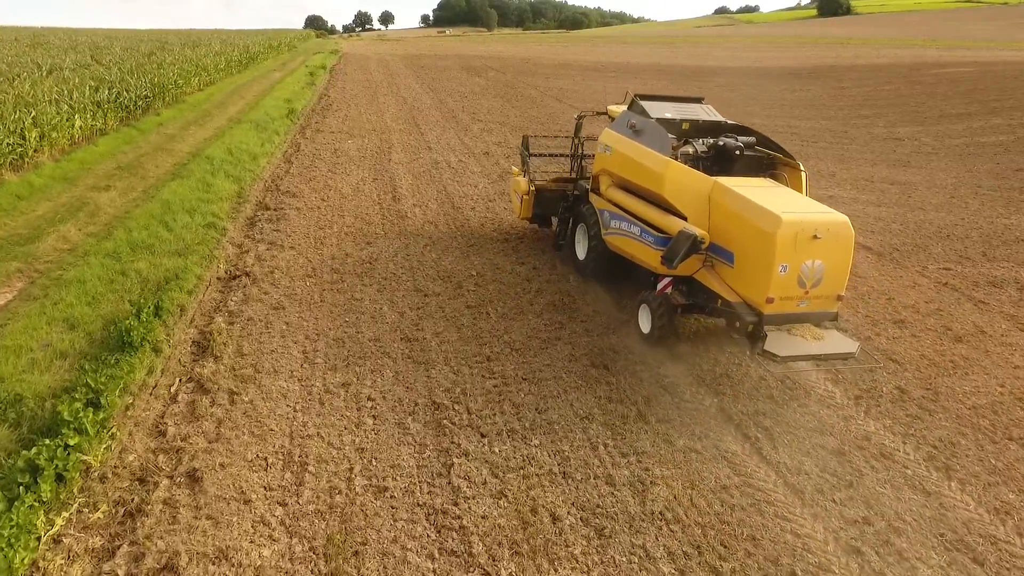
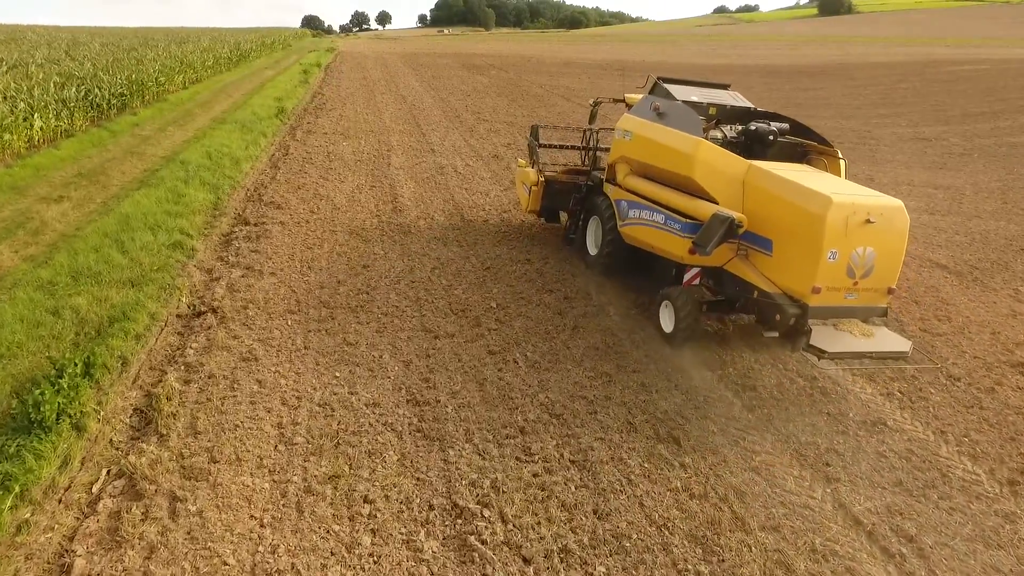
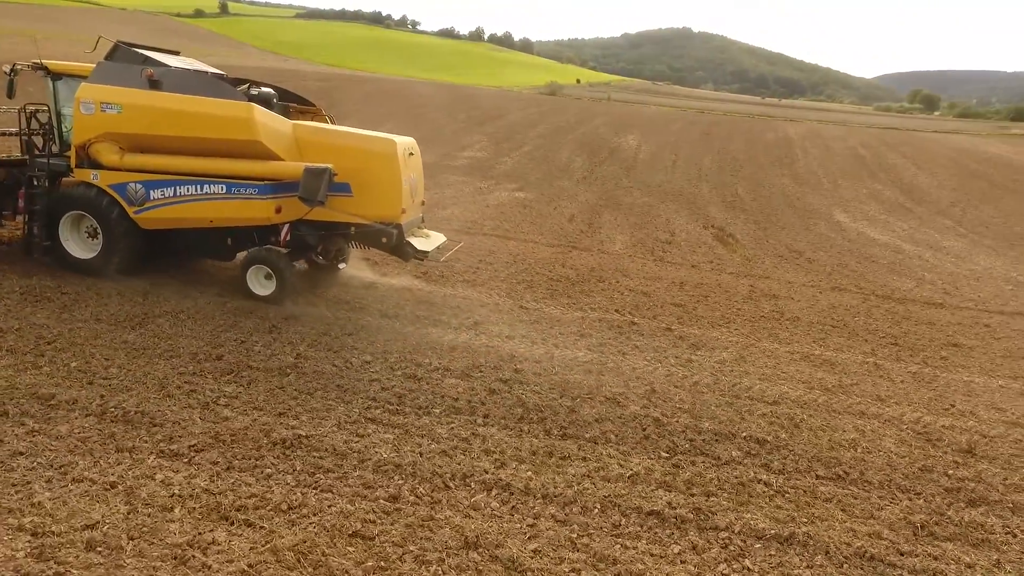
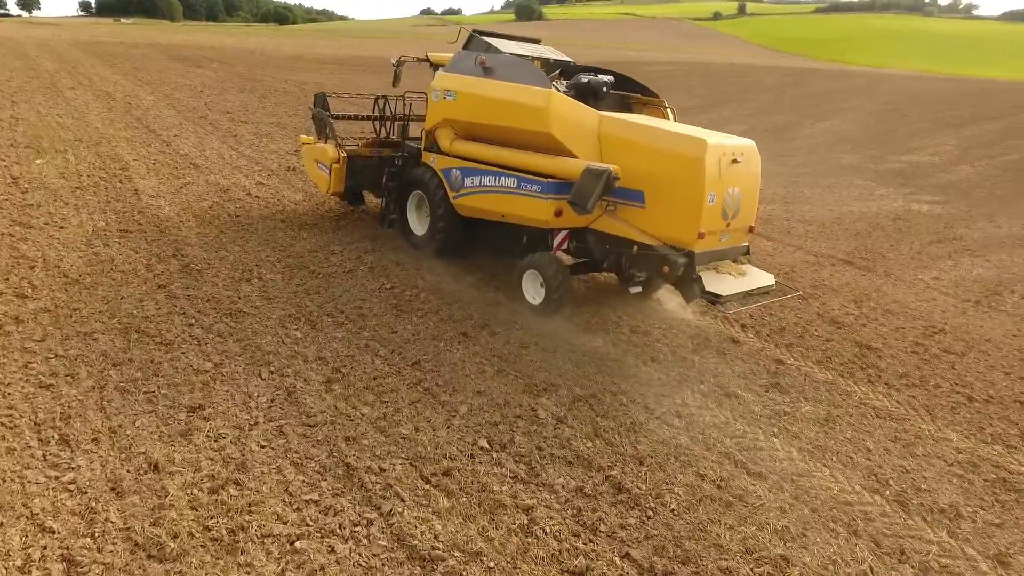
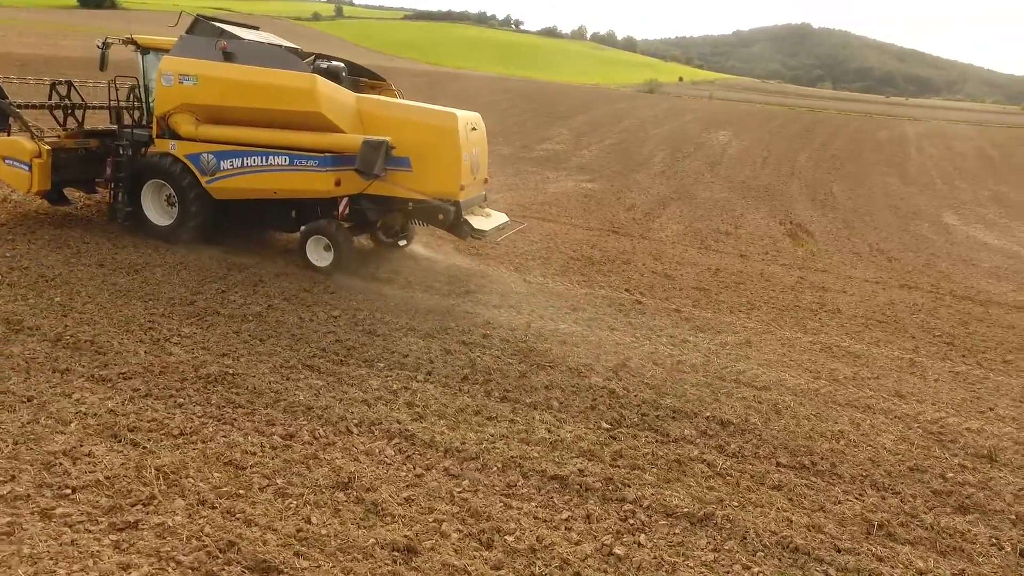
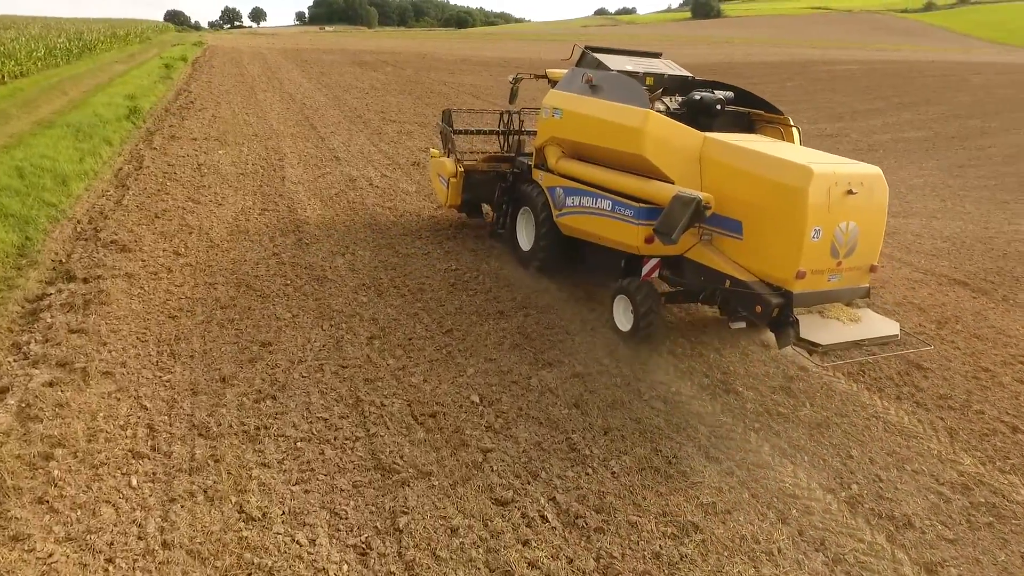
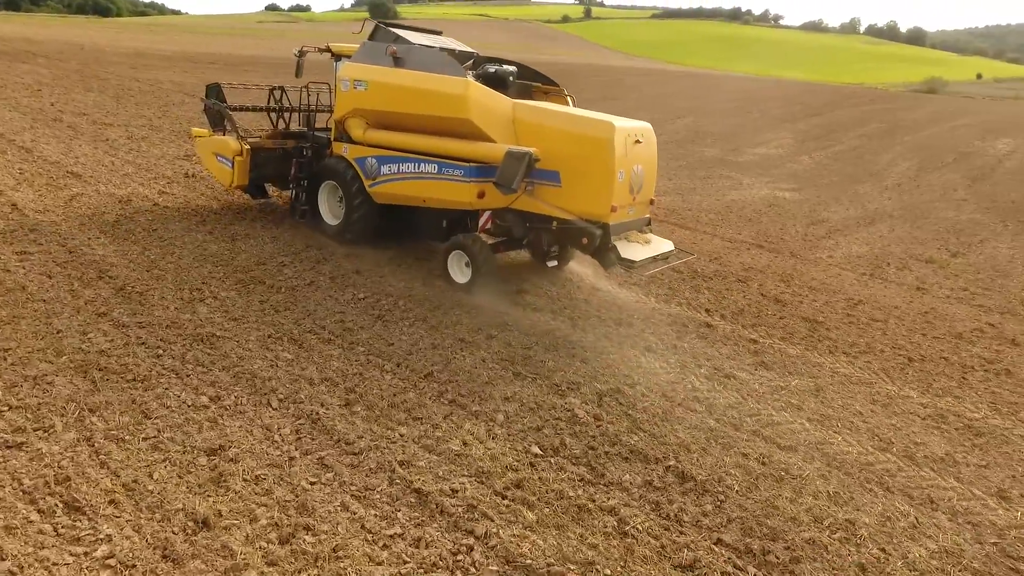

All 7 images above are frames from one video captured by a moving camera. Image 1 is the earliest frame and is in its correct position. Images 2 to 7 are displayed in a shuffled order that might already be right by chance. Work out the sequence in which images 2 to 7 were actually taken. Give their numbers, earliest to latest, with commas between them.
2, 6, 4, 7, 5, 3
